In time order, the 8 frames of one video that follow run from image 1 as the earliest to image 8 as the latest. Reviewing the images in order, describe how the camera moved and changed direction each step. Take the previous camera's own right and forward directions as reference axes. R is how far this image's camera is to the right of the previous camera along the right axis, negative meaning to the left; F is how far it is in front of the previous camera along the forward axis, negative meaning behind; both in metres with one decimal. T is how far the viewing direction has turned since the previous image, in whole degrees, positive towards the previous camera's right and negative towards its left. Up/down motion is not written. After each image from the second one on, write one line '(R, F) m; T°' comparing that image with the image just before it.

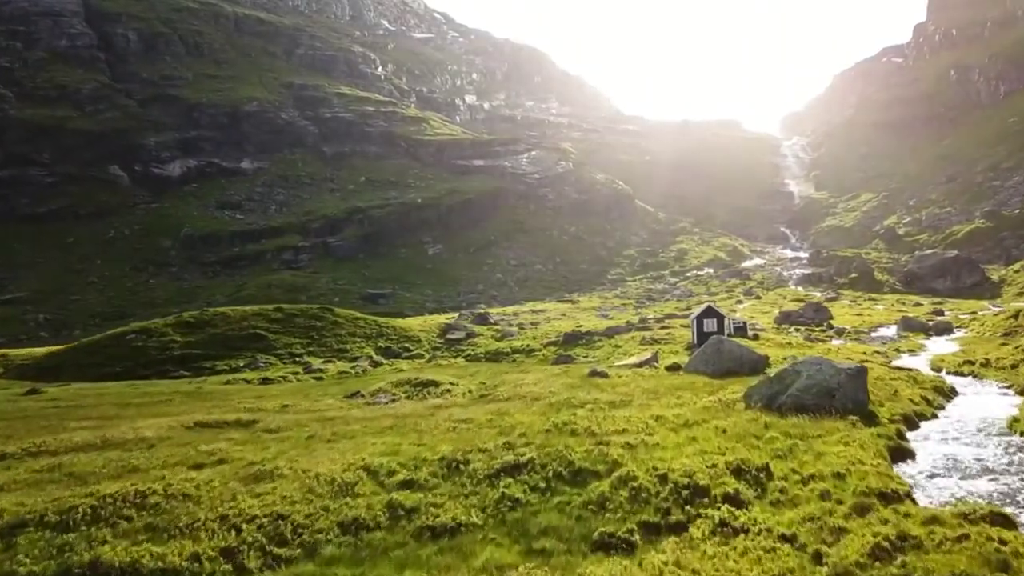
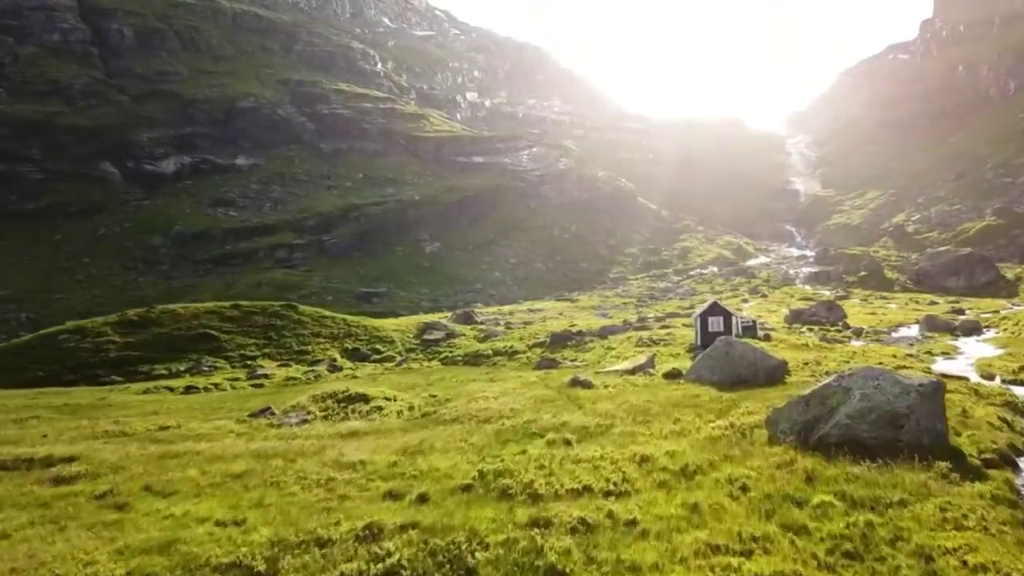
(+1.1, +4.9) m; 0°
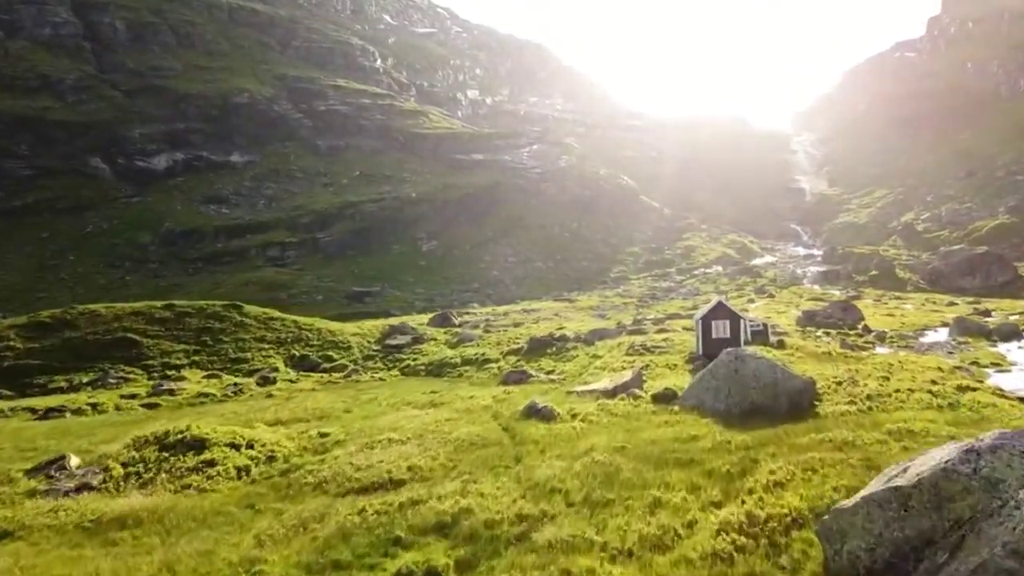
(+1.4, +5.8) m; 0°
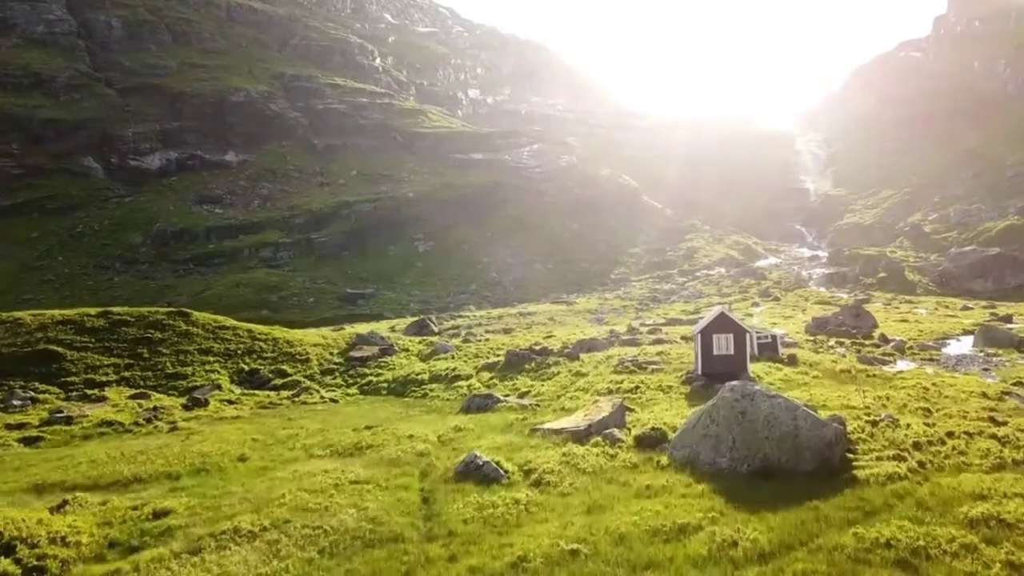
(+1.1, +4.2) m; 0°
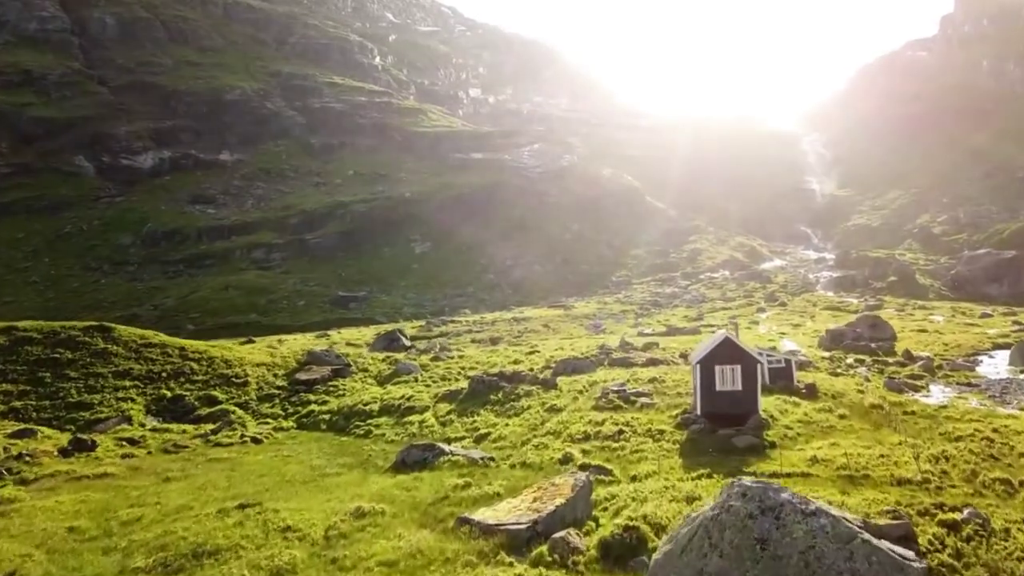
(+1.2, +4.9) m; 0°
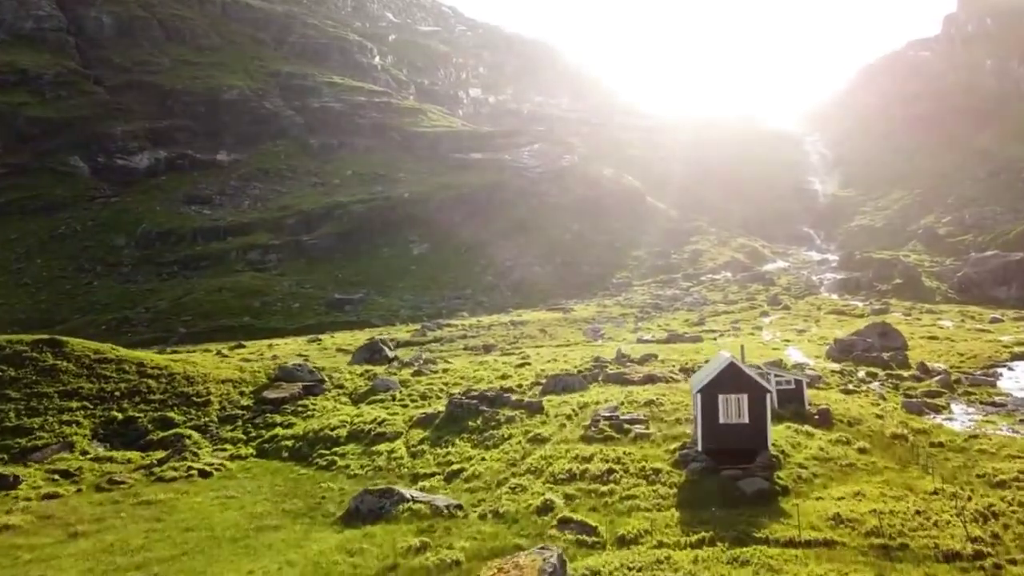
(+0.6, +2.4) m; 0°
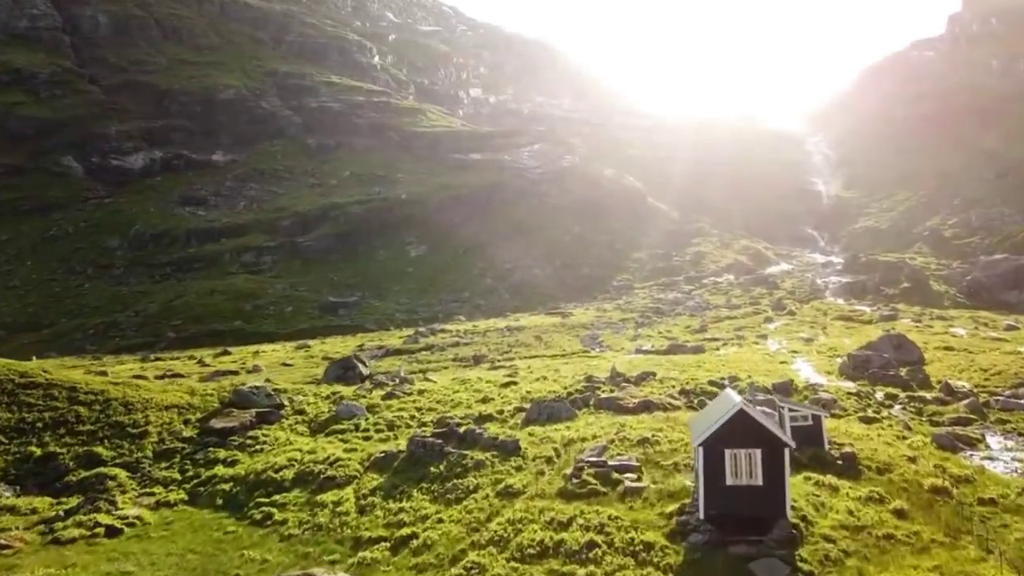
(+0.8, +3.3) m; 0°
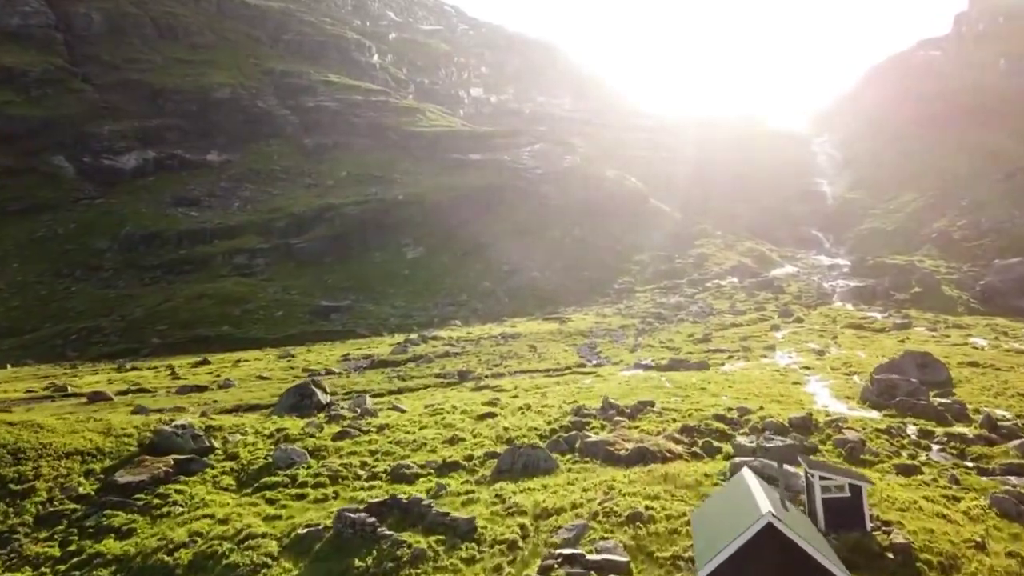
(+1.0, +4.4) m; 0°
